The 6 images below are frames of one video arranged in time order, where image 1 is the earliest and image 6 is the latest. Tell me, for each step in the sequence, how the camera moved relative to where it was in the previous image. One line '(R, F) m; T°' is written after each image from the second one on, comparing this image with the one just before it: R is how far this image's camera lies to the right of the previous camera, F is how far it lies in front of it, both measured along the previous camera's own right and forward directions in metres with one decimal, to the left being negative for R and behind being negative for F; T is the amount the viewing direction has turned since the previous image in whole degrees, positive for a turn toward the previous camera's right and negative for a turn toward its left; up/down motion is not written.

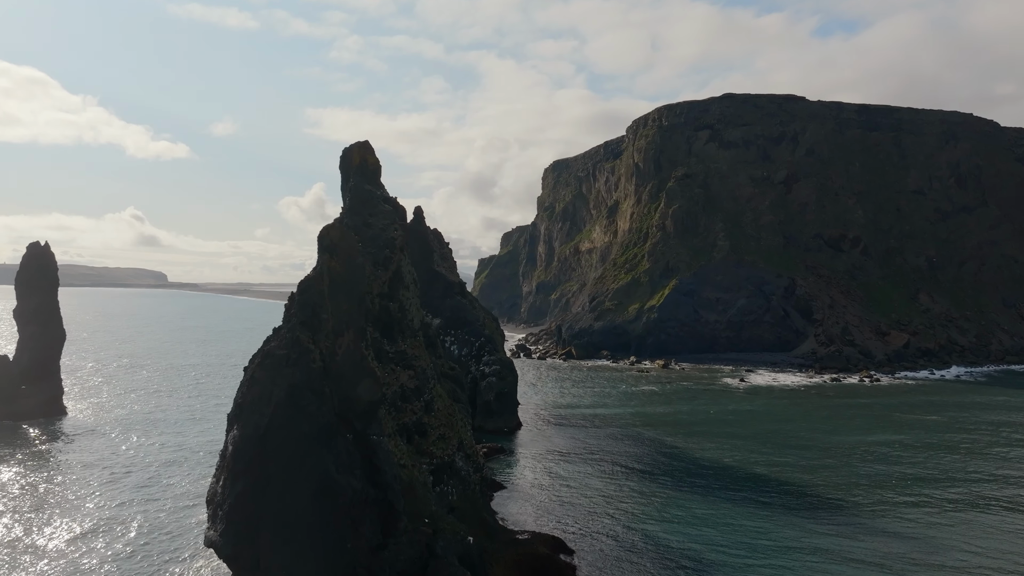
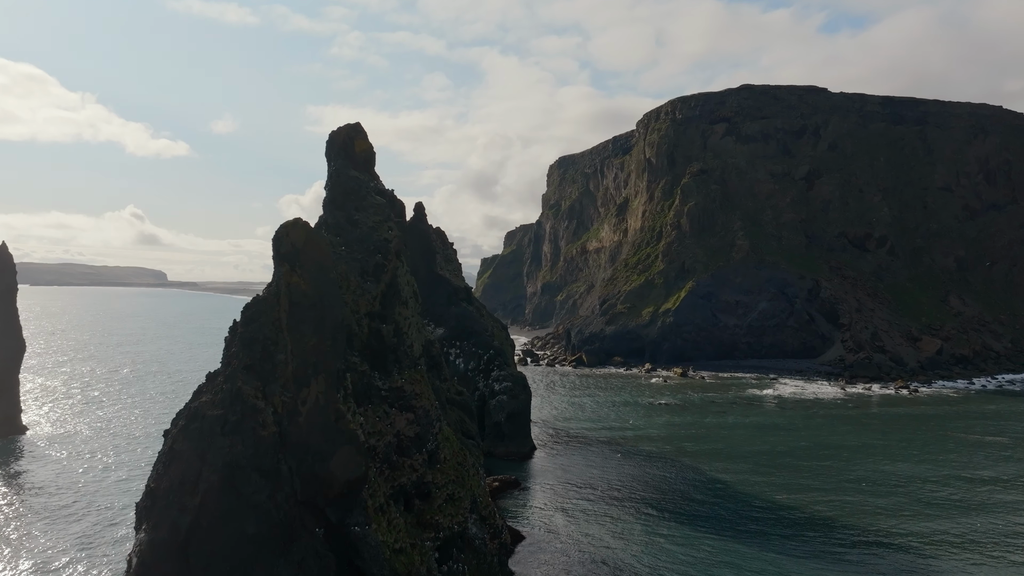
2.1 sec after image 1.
(-1.0, +7.0) m; 0°
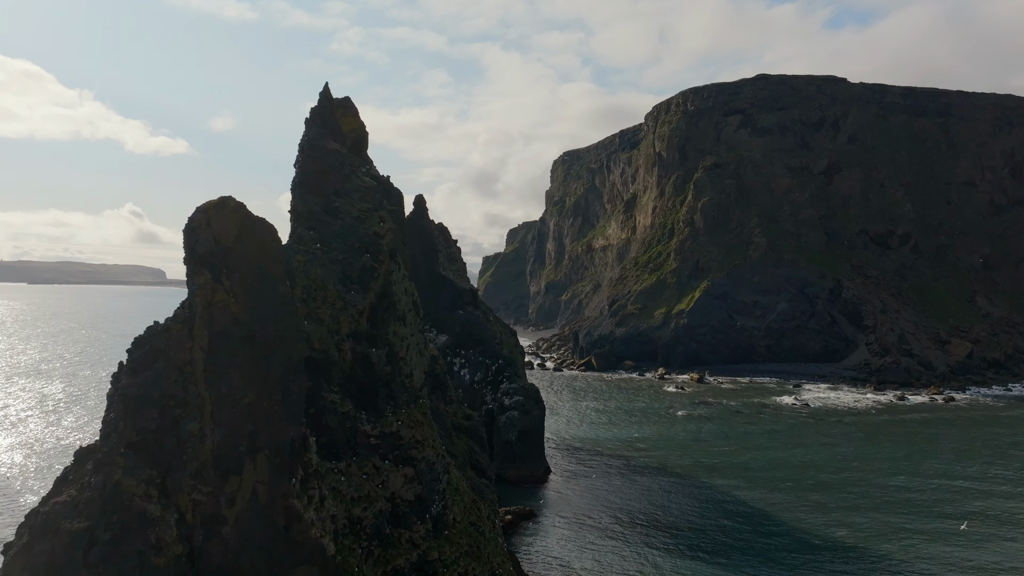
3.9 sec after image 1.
(-0.9, +5.9) m; 0°
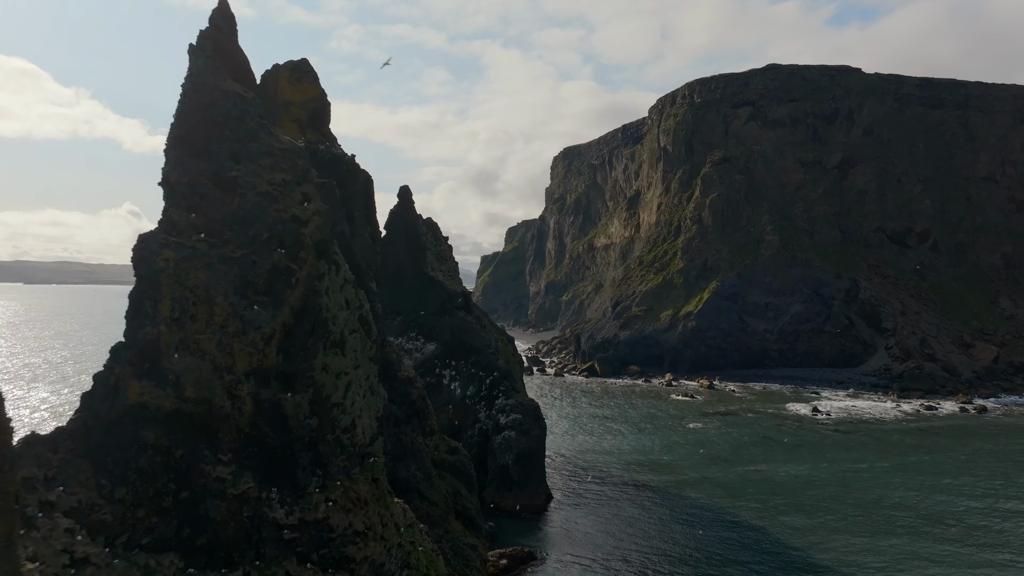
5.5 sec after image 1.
(+0.2, +5.9) m; 0°
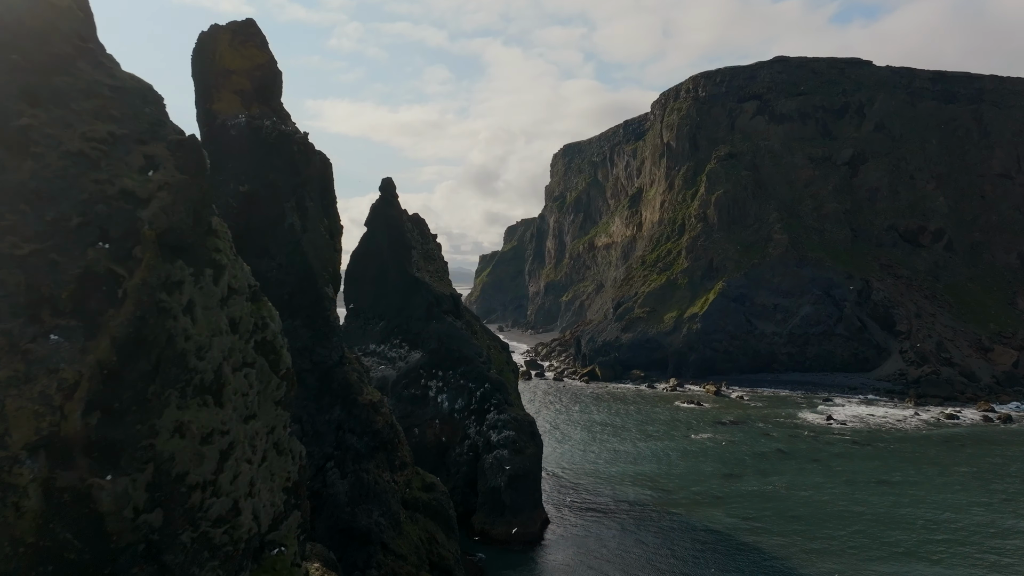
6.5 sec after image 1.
(+0.5, +4.3) m; 0°
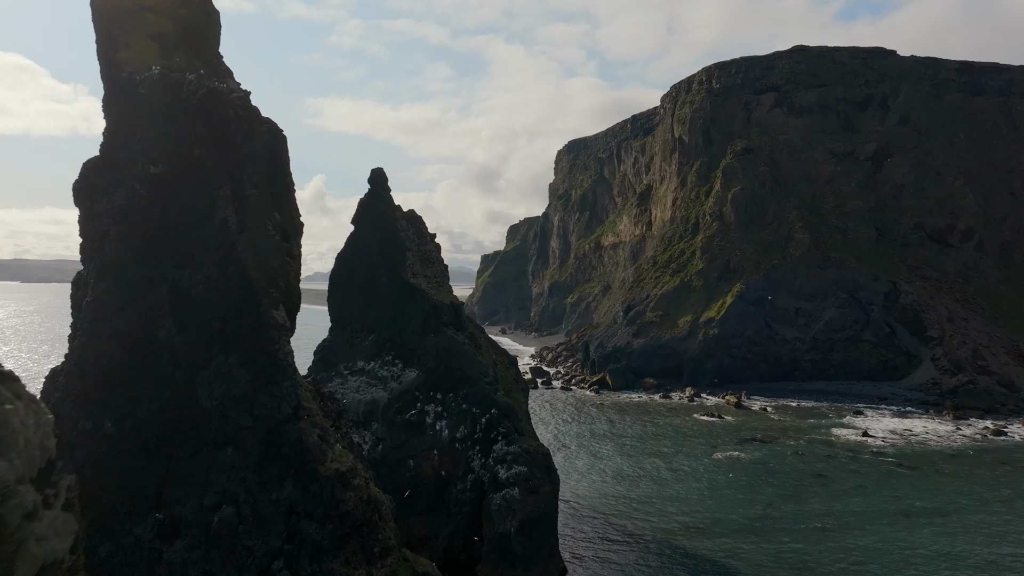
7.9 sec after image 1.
(-0.5, +5.9) m; 0°
